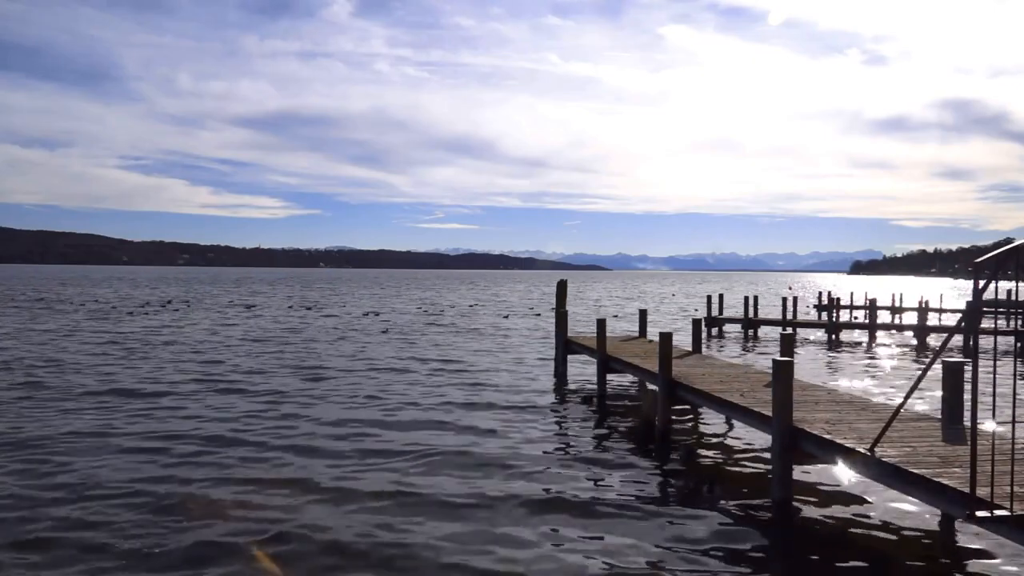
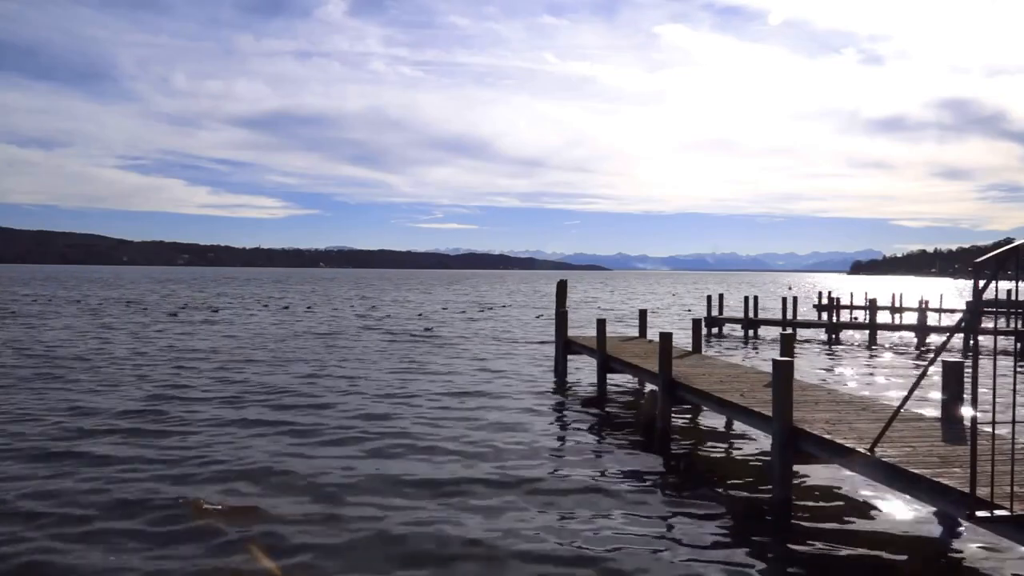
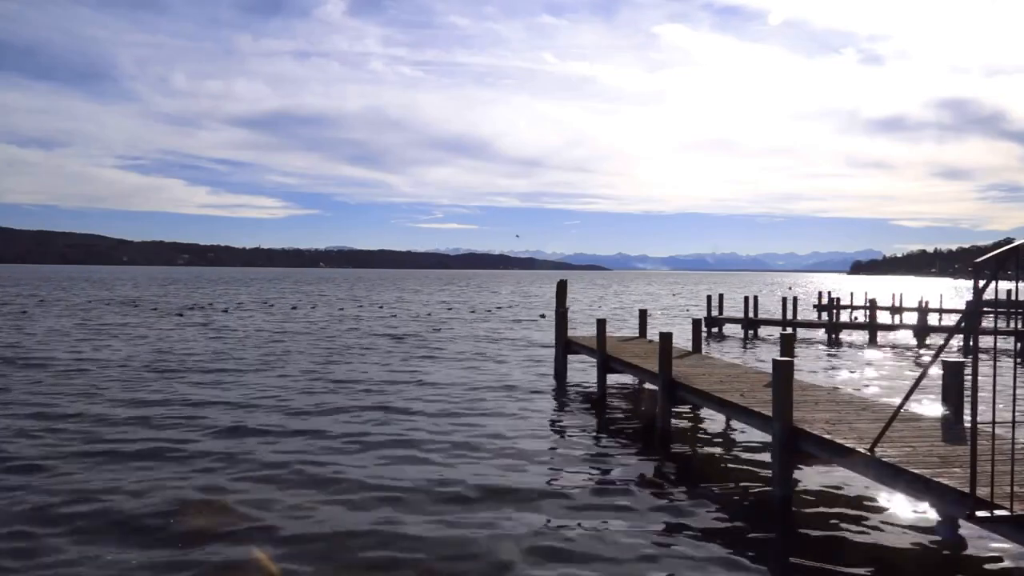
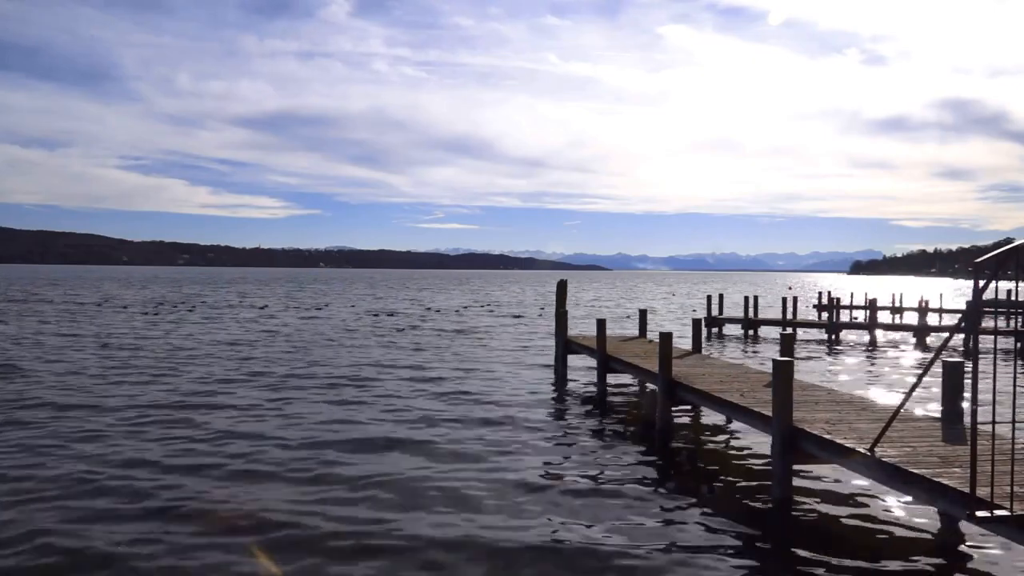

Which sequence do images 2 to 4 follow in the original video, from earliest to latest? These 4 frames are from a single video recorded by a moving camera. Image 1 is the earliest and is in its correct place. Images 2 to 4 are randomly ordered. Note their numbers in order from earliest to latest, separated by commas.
4, 2, 3
